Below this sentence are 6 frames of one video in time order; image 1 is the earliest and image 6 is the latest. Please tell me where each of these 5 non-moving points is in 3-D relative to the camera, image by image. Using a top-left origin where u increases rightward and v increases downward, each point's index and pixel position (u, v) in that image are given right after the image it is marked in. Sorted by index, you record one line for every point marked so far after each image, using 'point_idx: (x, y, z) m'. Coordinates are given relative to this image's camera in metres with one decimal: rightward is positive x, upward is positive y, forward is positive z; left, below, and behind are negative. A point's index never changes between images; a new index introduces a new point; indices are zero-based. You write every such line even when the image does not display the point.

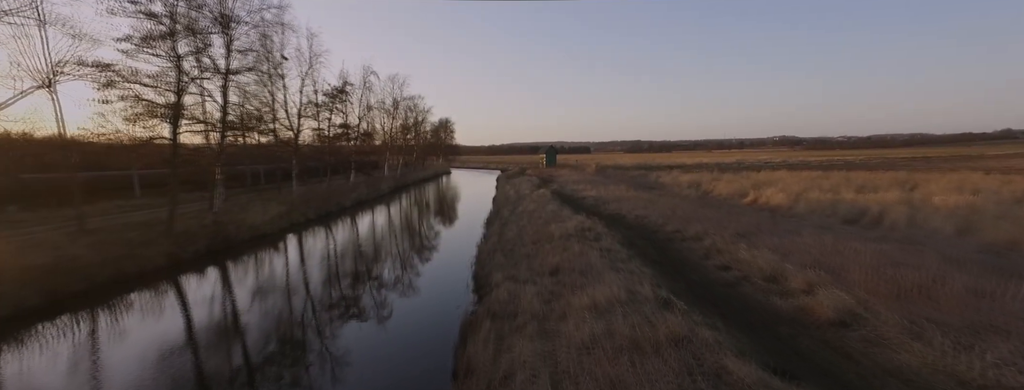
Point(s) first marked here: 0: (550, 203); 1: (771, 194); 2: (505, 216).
0: (+1.5, -0.4, +16.8) m
1: (+10.9, +0.1, +17.3) m
2: (-0.3, -0.8, +15.4) m
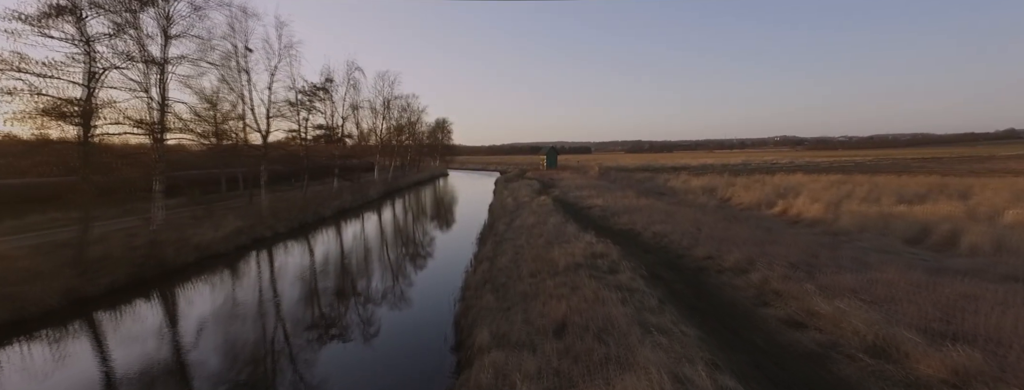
0: (+1.4, -0.7, +14.8) m
1: (+10.7, -0.3, +15.2) m
2: (-0.4, -1.2, +13.4) m
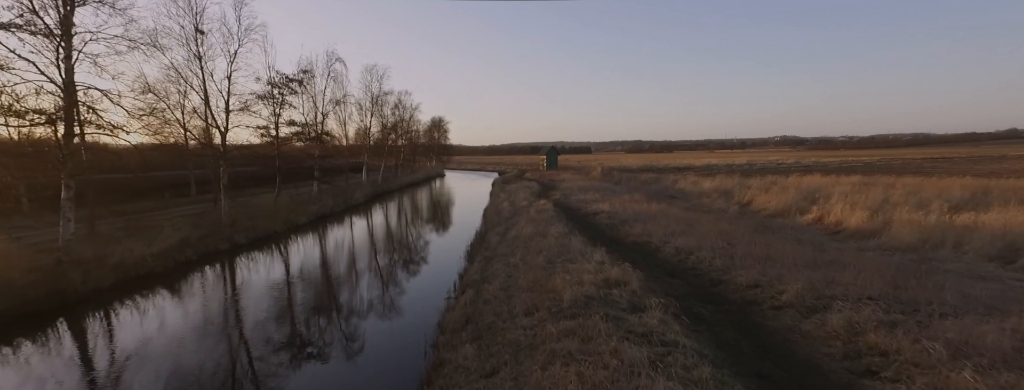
0: (+1.3, -0.9, +12.8) m
1: (+10.6, -0.5, +13.3) m
2: (-0.5, -1.4, +11.4) m
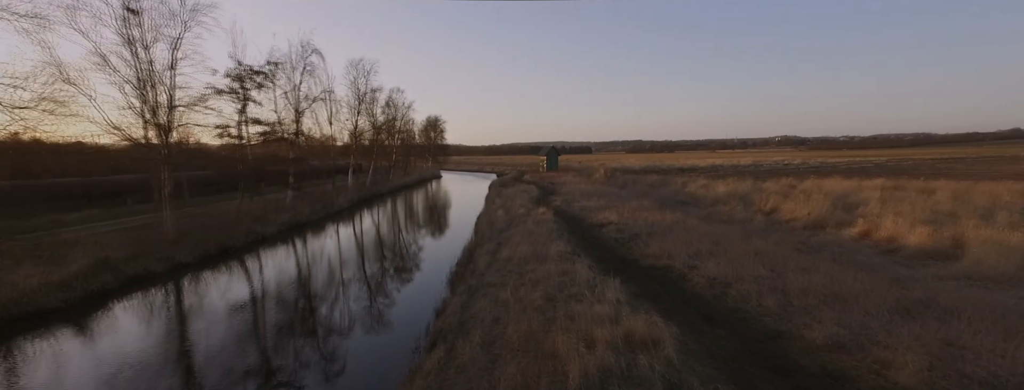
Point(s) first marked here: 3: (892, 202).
0: (+1.1, -1.2, +10.9) m
1: (+10.4, -0.7, +11.3) m
2: (-0.7, -1.7, +9.5) m
3: (+14.1, -0.3, +15.3) m
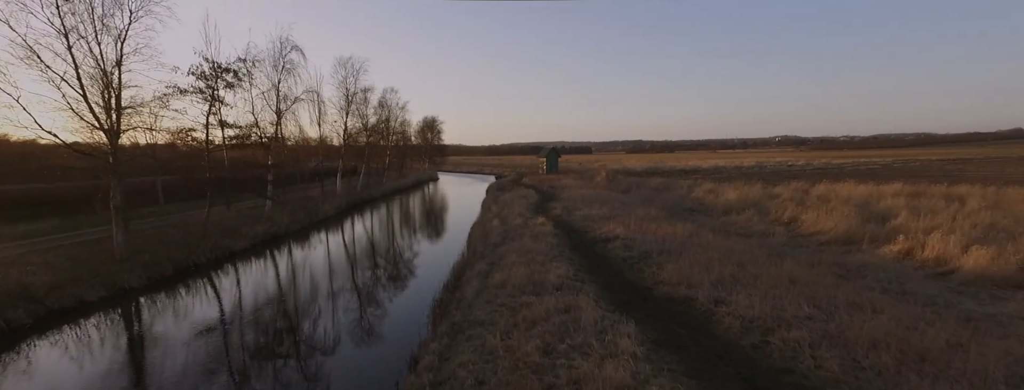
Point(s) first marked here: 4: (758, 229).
0: (+1.0, -1.5, +9.5) m
1: (+10.3, -1.1, +10.0) m
2: (-0.9, -2.0, +8.1) m
3: (+14.0, -0.6, +13.9) m
4: (+8.2, -1.1, +13.7) m
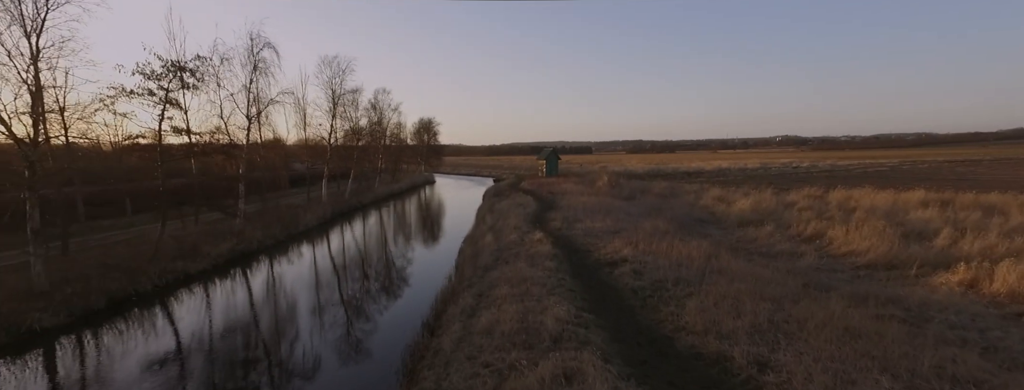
0: (+0.8, -2.0, +8.0) m
1: (+10.1, -1.5, +8.4) m
2: (-1.1, -2.4, +6.6) m
3: (+13.8, -1.0, +12.4) m
4: (+8.0, -1.5, +12.1) m
